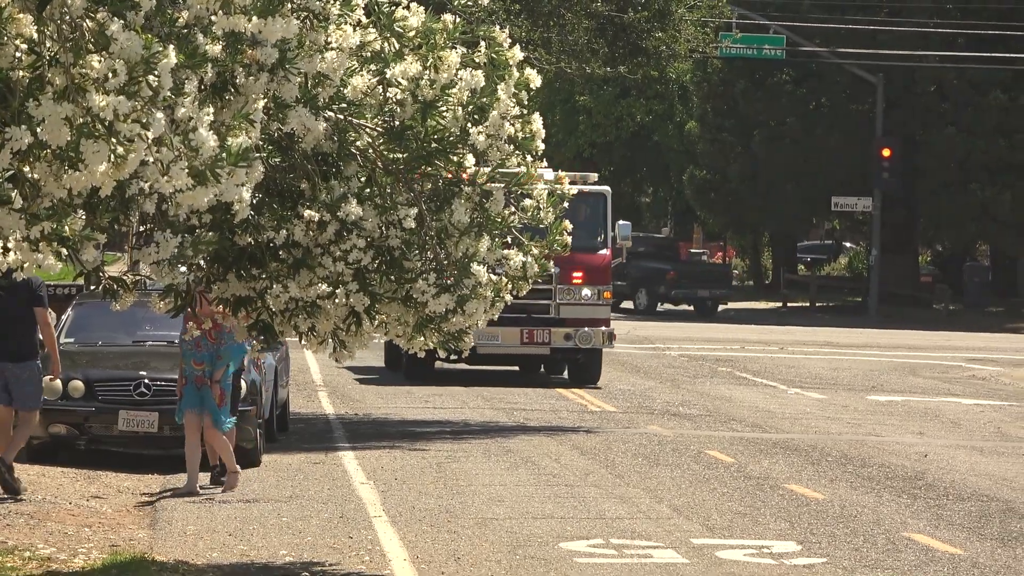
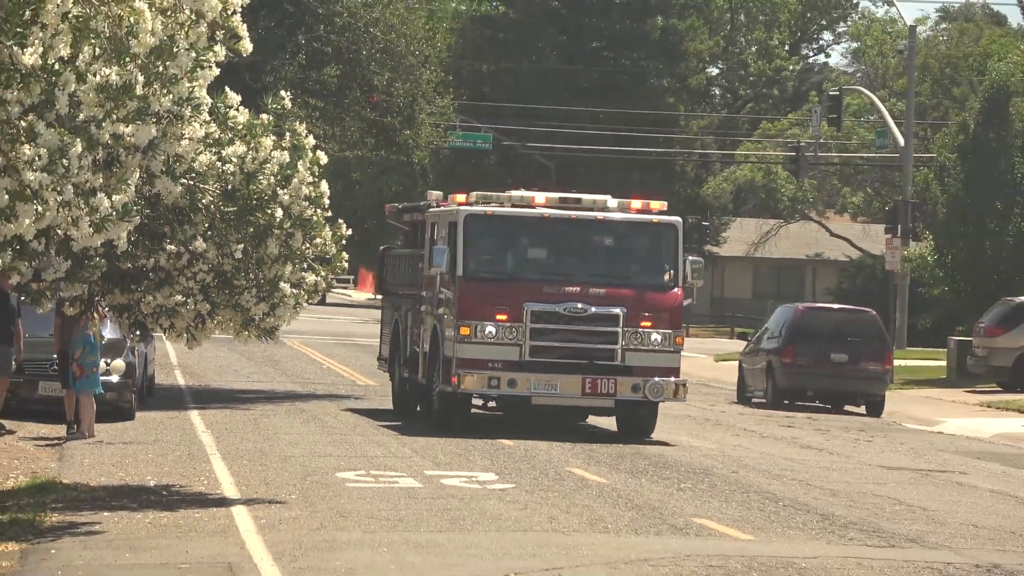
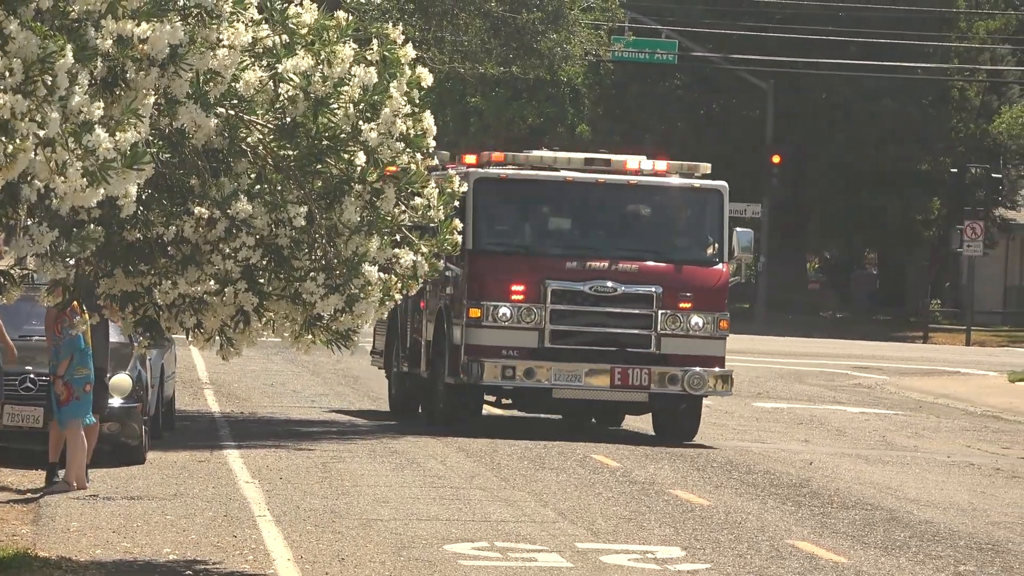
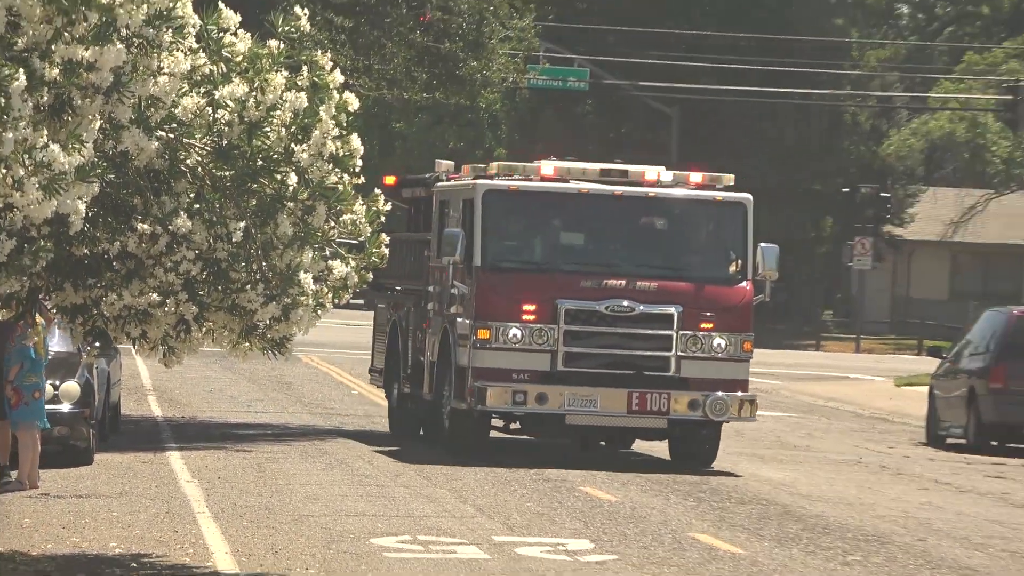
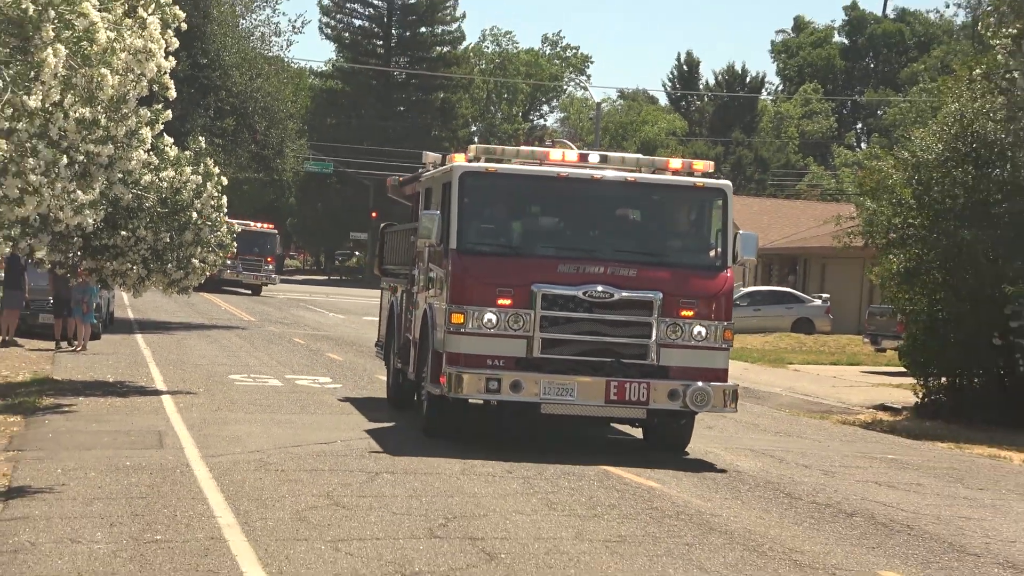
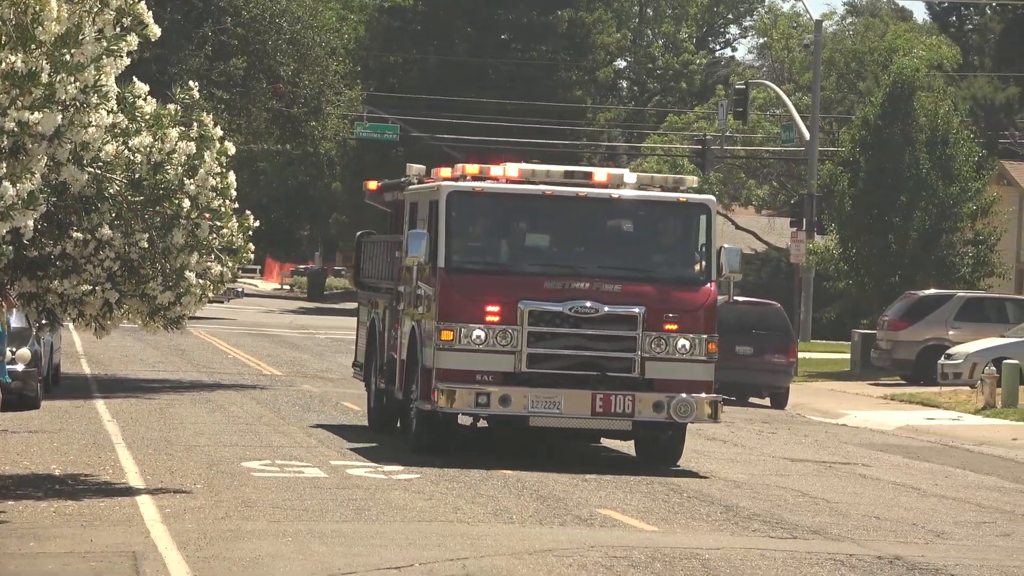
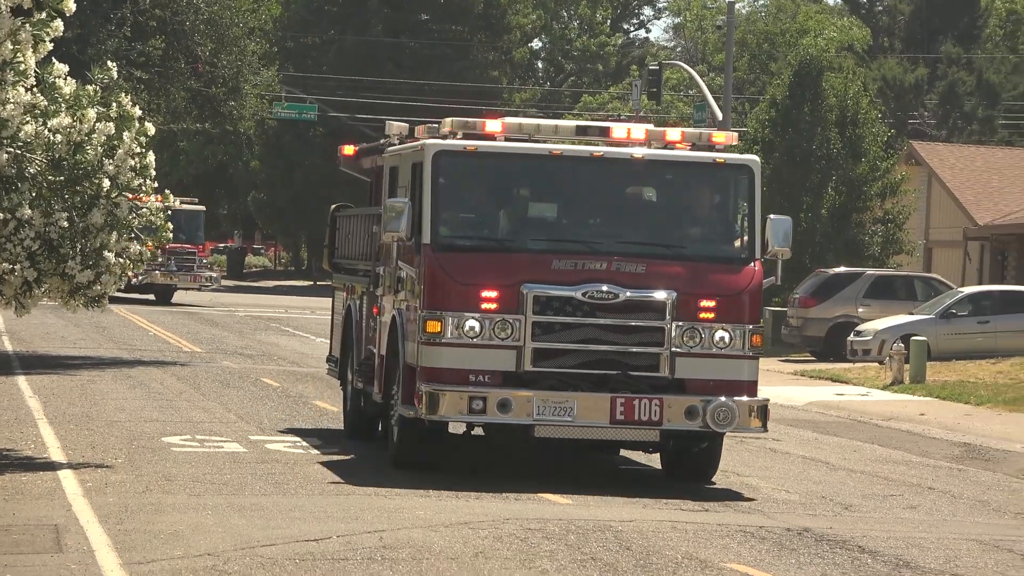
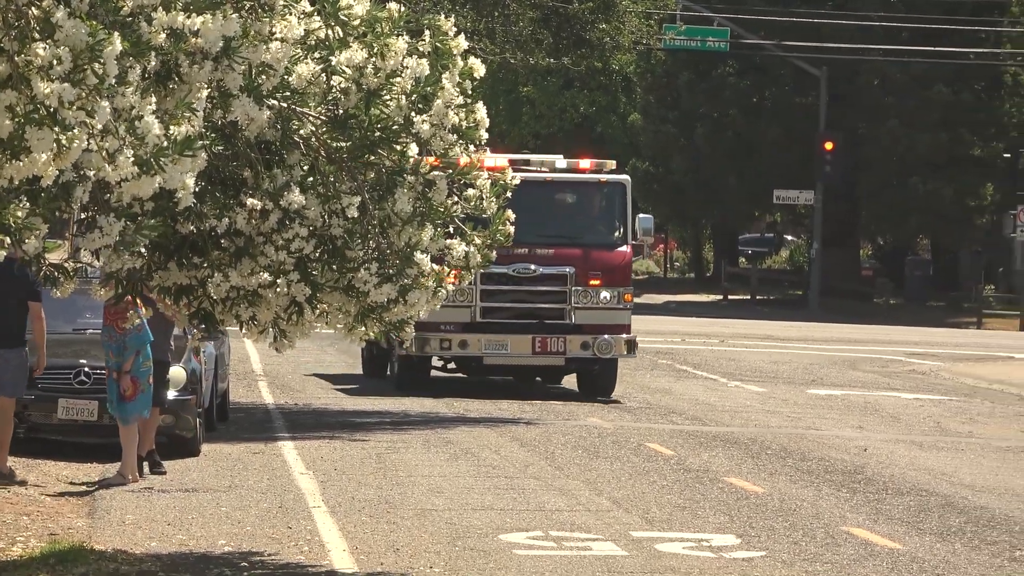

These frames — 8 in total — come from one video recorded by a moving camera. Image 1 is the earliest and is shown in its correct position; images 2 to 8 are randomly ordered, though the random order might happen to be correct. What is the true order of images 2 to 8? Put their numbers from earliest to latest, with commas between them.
8, 3, 4, 2, 6, 7, 5
